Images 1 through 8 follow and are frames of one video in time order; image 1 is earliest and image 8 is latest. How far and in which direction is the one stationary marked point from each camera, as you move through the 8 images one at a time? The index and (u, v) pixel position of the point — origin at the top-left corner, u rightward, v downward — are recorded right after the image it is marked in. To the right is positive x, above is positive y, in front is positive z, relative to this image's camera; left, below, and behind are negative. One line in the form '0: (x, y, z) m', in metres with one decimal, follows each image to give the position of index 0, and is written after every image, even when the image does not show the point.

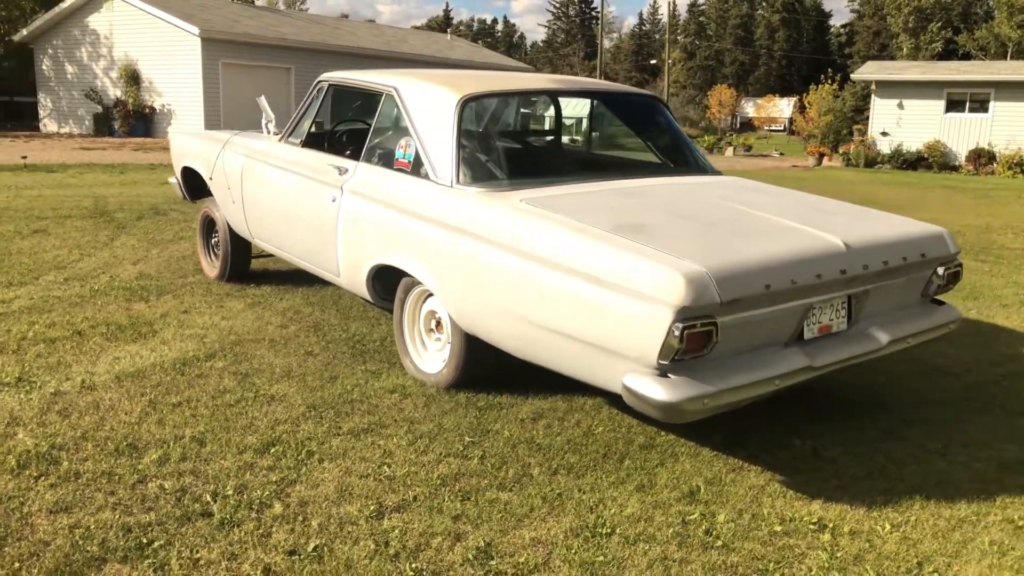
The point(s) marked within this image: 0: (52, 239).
0: (-3.8, +0.4, +7.2) m
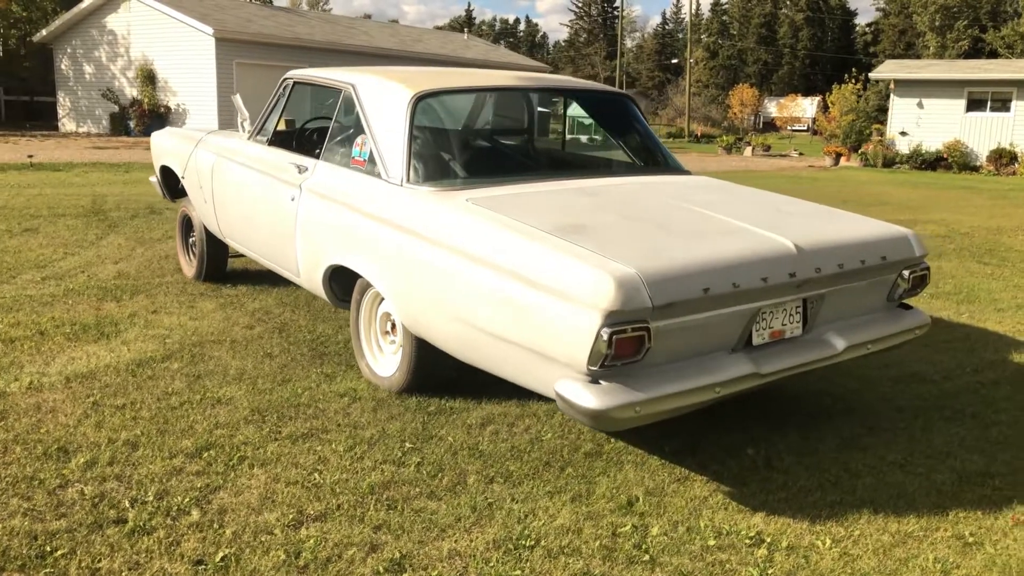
0: (-3.8, +0.4, +7.2) m
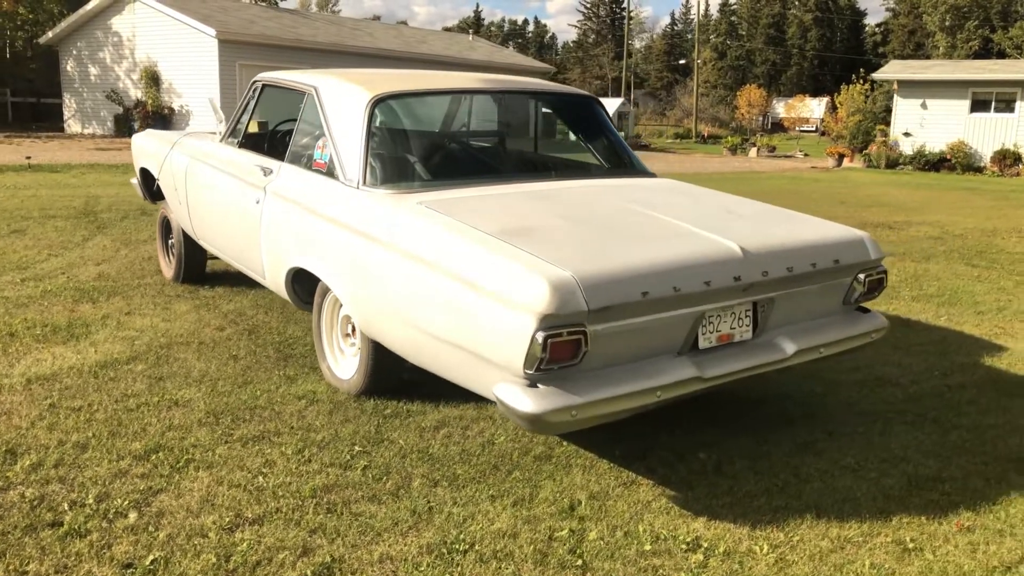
0: (-4.0, +0.4, +7.2) m
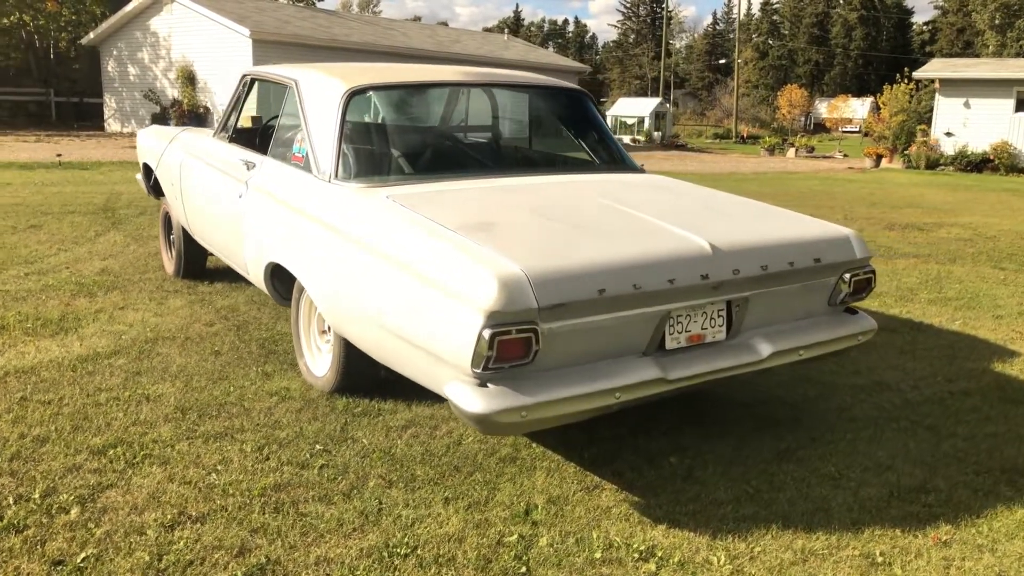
0: (-3.9, +0.4, +7.3) m
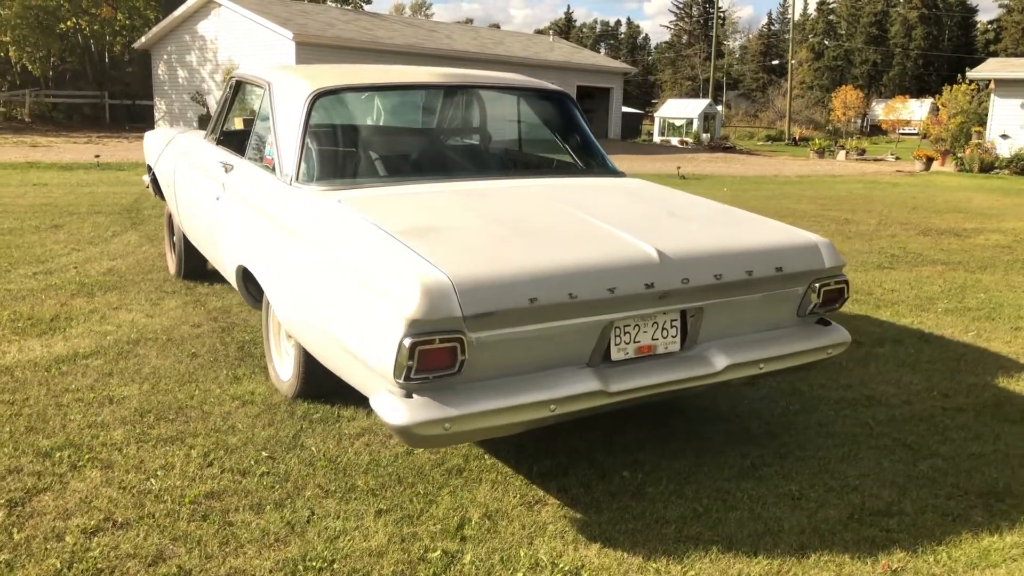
0: (-3.8, +0.5, +7.5) m
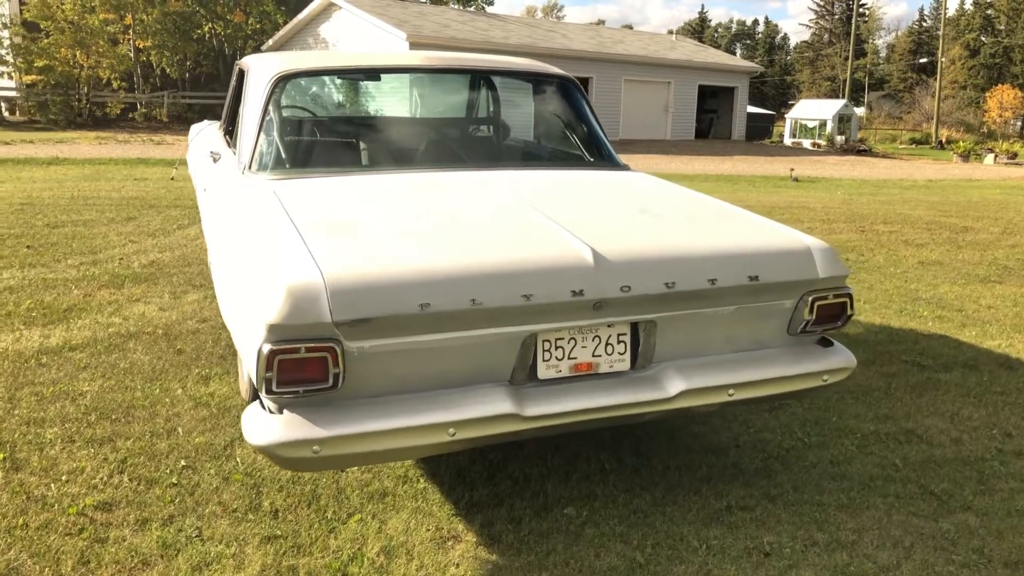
0: (-3.3, +0.5, +7.6) m
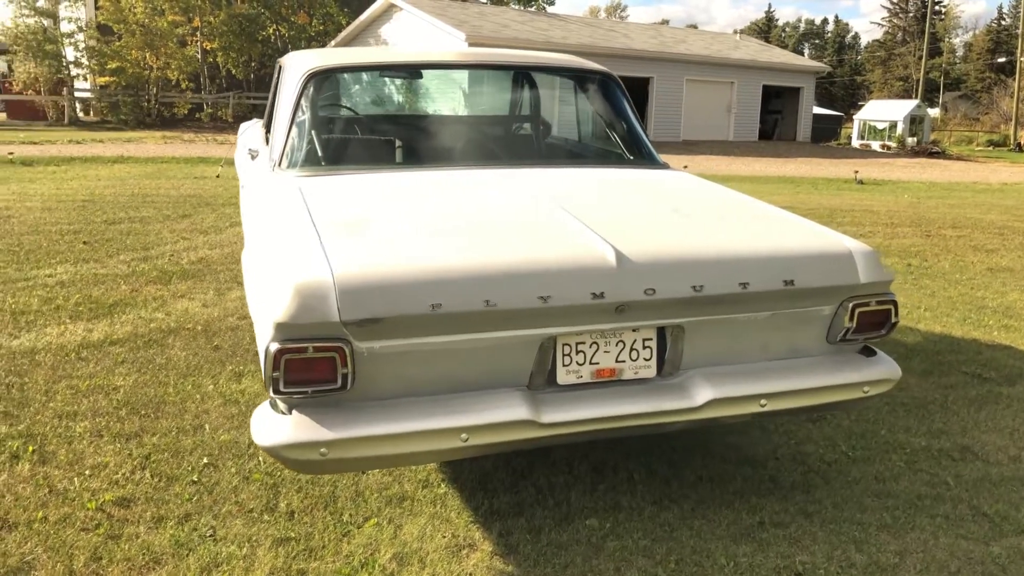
0: (-2.9, +0.6, +7.7) m
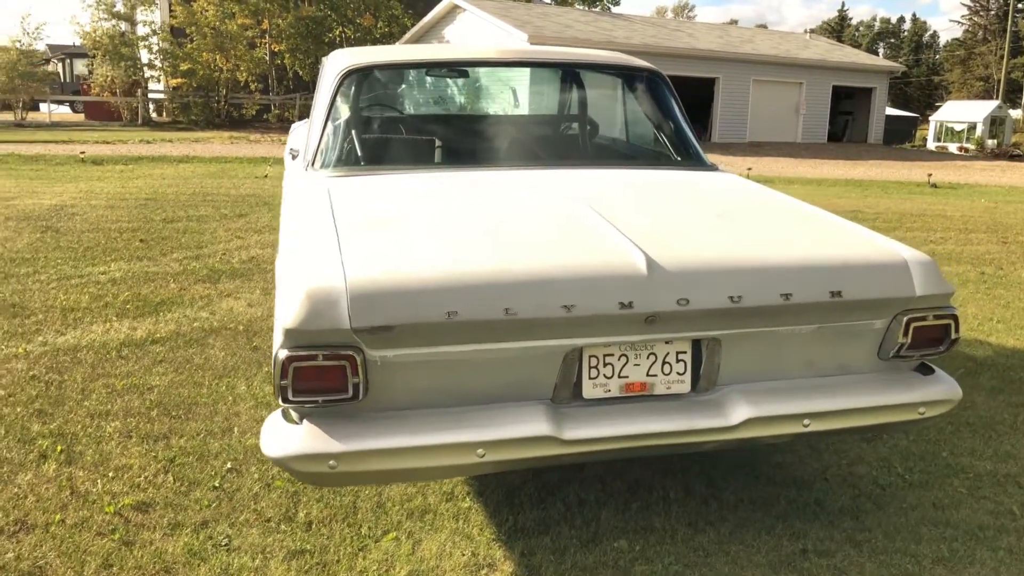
0: (-2.4, +0.6, +7.8) m
